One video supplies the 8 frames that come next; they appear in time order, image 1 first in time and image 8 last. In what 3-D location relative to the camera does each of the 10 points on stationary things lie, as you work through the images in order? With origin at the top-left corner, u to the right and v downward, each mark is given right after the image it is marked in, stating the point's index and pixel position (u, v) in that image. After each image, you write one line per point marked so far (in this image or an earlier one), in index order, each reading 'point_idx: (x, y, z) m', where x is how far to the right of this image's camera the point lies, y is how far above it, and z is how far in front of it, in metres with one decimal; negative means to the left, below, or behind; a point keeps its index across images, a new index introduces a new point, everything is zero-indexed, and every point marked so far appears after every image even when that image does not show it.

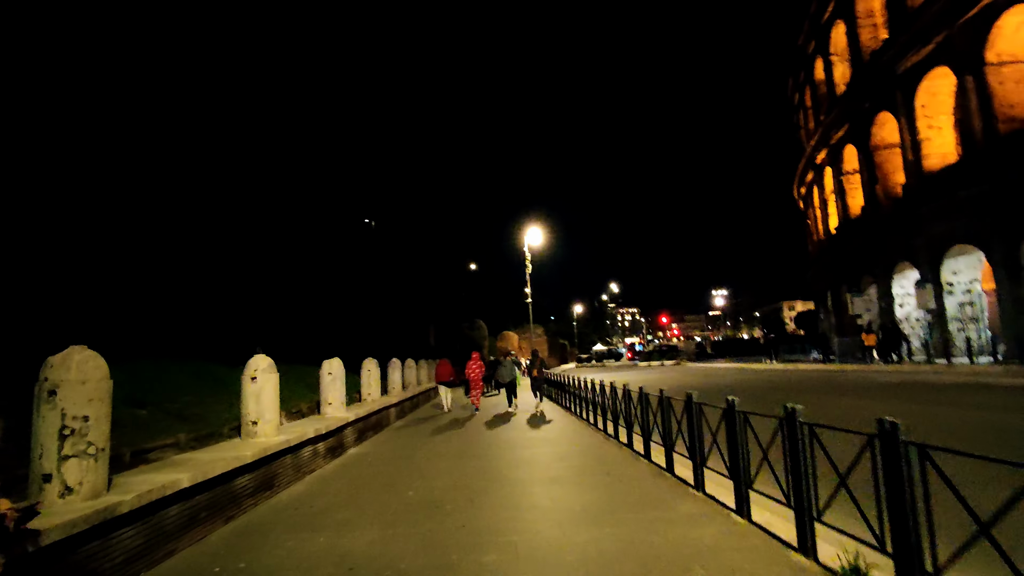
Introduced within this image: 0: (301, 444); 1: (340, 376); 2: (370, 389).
0: (-3.3, -2.4, +9.1) m
1: (-3.5, -1.8, +12.0) m
2: (-3.8, -2.7, +15.6) m
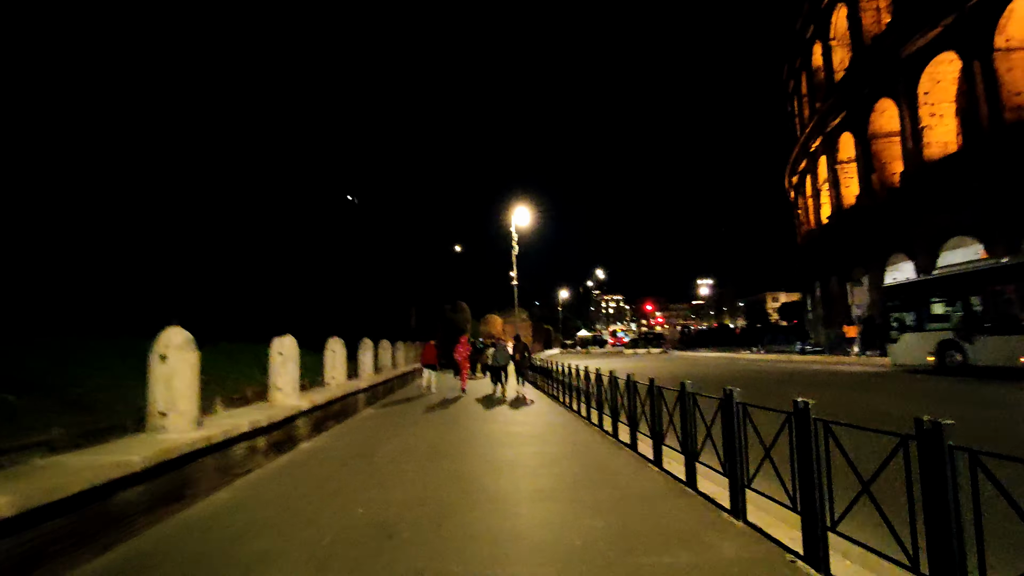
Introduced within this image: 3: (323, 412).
0: (-3.5, -1.9, +7.3) m
1: (-3.8, -1.2, +10.2) m
2: (-4.2, -2.0, +13.8) m
3: (-3.7, -2.4, +11.5) m
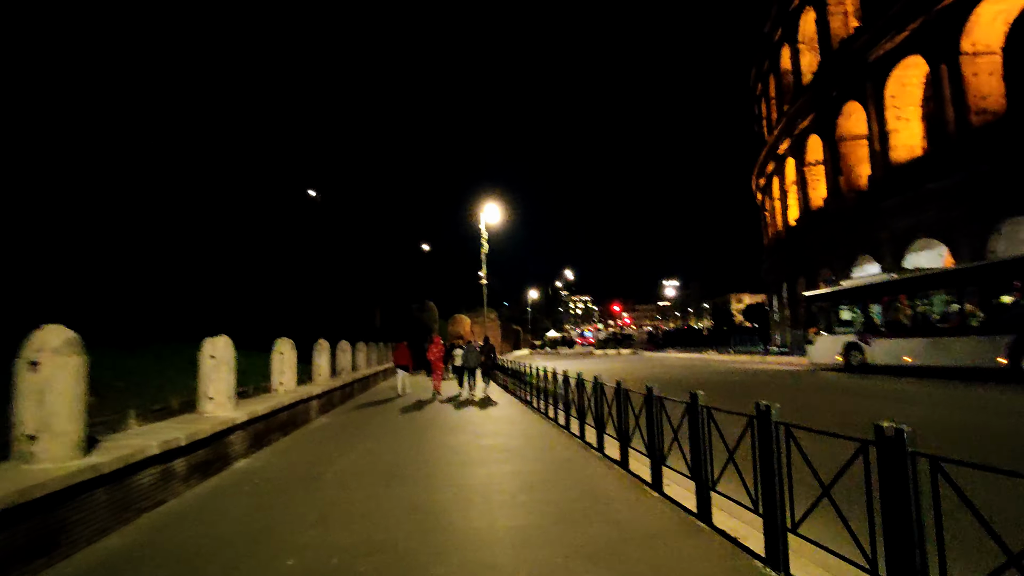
0: (-3.8, -1.8, +5.9) m
1: (-4.2, -1.1, +8.7) m
2: (-4.8, -1.9, +12.3) m
3: (-4.2, -2.3, +10.0) m
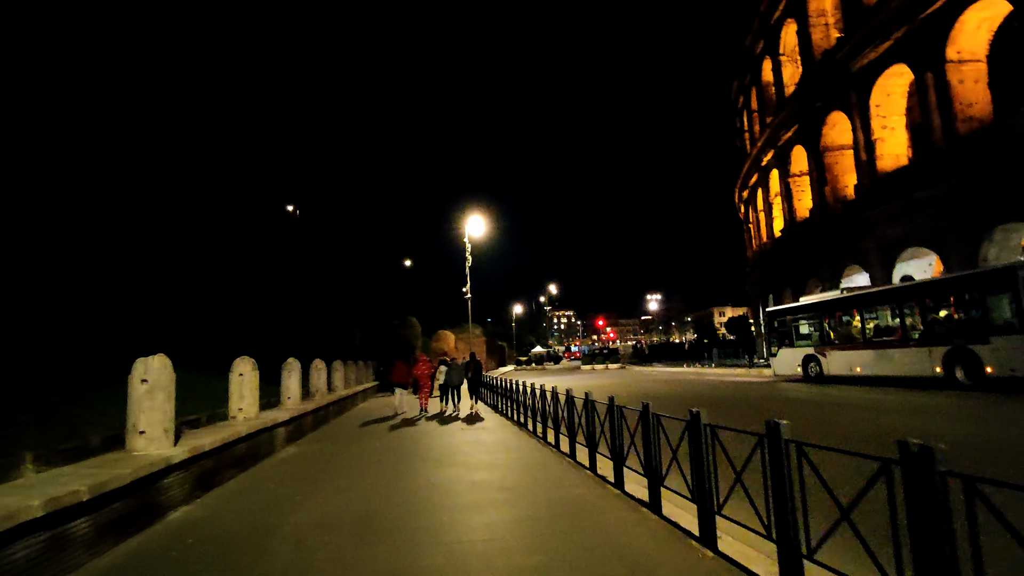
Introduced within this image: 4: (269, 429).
0: (-3.7, -1.8, +4.3) m
1: (-4.2, -1.2, +7.1) m
2: (-4.9, -2.1, +10.7) m
3: (-4.2, -2.5, +8.4) m
4: (-4.6, -2.7, +11.1) m
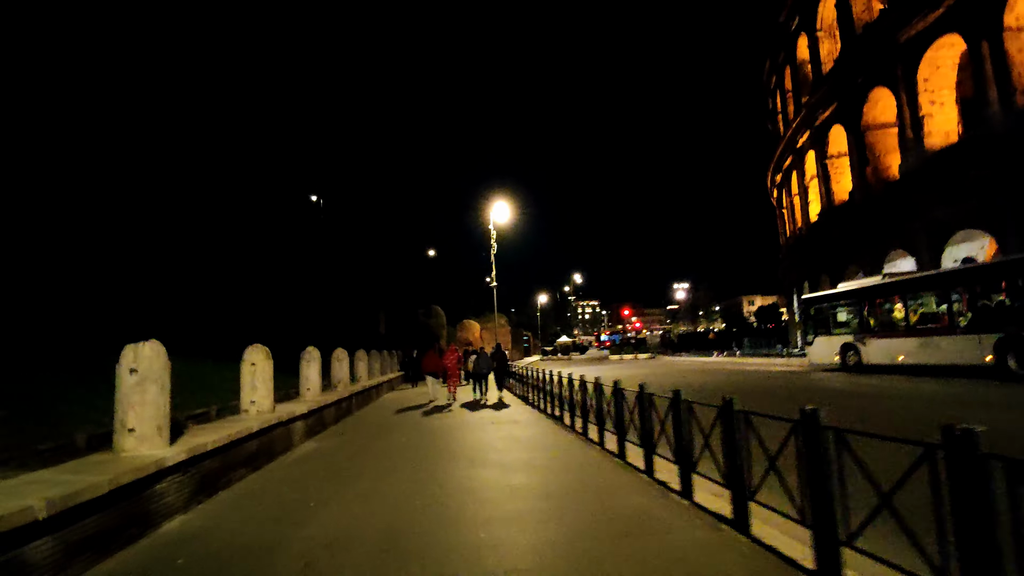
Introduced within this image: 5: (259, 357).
0: (-3.3, -1.6, +3.3) m
1: (-3.7, -1.0, +6.2) m
2: (-4.3, -1.8, +9.8) m
3: (-3.7, -2.2, +7.5) m
4: (-4.0, -2.4, +10.2) m
5: (-4.3, -1.2, +9.9) m
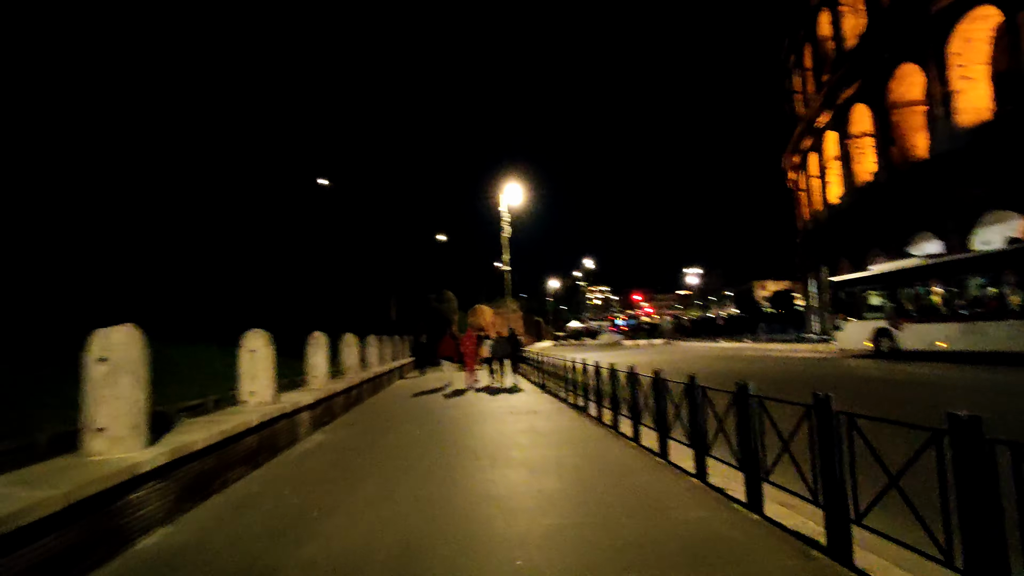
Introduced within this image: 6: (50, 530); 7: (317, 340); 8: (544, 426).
0: (-3.1, -1.4, +2.4) m
1: (-3.4, -0.7, +5.3) m
2: (-3.9, -1.5, +8.9) m
3: (-3.3, -1.9, +6.6) m
4: (-3.6, -2.0, +9.3) m
5: (-3.9, -0.8, +9.0) m
6: (-3.1, -1.6, +3.9) m
7: (-4.3, -1.1, +12.7) m
8: (+0.6, -2.5, +10.4) m
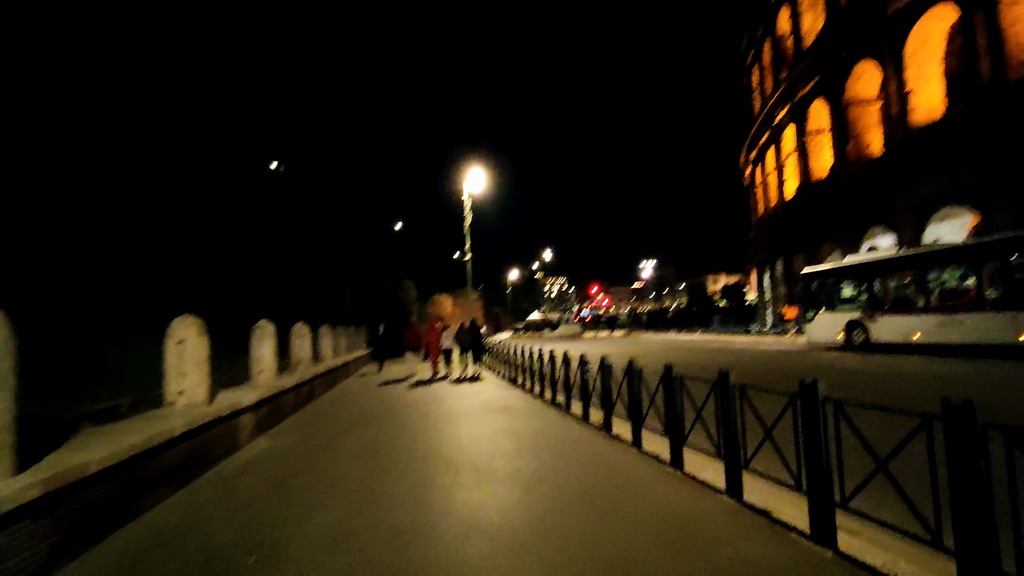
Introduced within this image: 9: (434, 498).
0: (-2.8, -1.3, +1.0) m
1: (-3.4, -0.5, +3.8) m
2: (-4.1, -1.2, +7.4) m
3: (-3.4, -1.7, +5.2) m
4: (-3.8, -1.8, +7.8) m
5: (-4.1, -0.6, +7.4) m
6: (-3.0, -1.4, +2.5) m
7: (-4.7, -0.8, +11.1) m
8: (+0.3, -2.2, +9.3) m
9: (-0.8, -2.0, +5.9) m
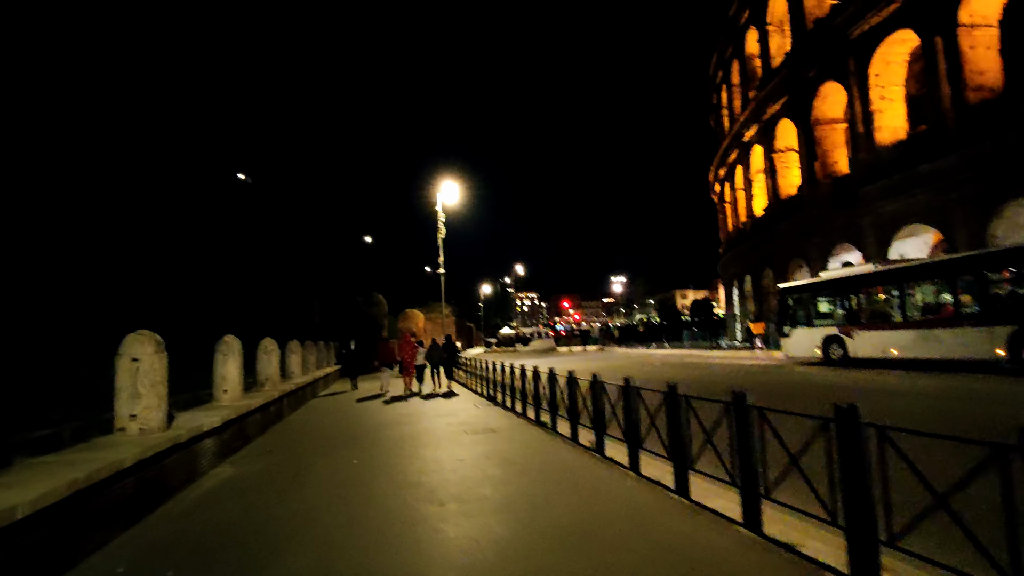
0: (-2.6, -1.3, +0.3) m
1: (-3.3, -0.6, +3.1) m
2: (-4.2, -1.3, +6.6) m
3: (-3.4, -1.8, +4.5) m
4: (-4.0, -1.9, +7.1) m
5: (-4.2, -0.7, +6.7) m
6: (-2.9, -1.5, +1.8) m
7: (-5.0, -1.0, +10.4) m
8: (0.0, -2.4, +8.7) m
9: (-0.8, -2.1, +5.4) m
